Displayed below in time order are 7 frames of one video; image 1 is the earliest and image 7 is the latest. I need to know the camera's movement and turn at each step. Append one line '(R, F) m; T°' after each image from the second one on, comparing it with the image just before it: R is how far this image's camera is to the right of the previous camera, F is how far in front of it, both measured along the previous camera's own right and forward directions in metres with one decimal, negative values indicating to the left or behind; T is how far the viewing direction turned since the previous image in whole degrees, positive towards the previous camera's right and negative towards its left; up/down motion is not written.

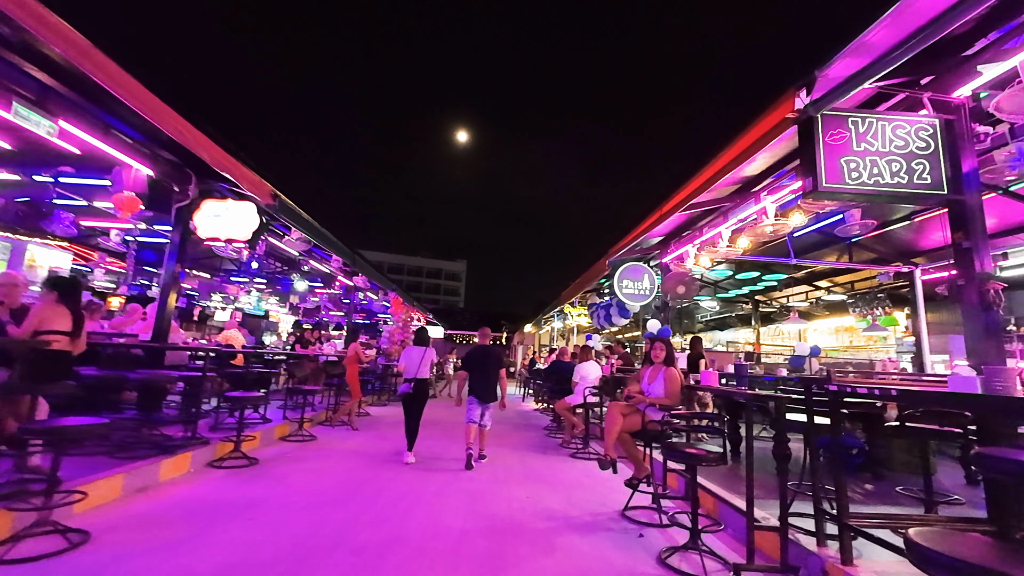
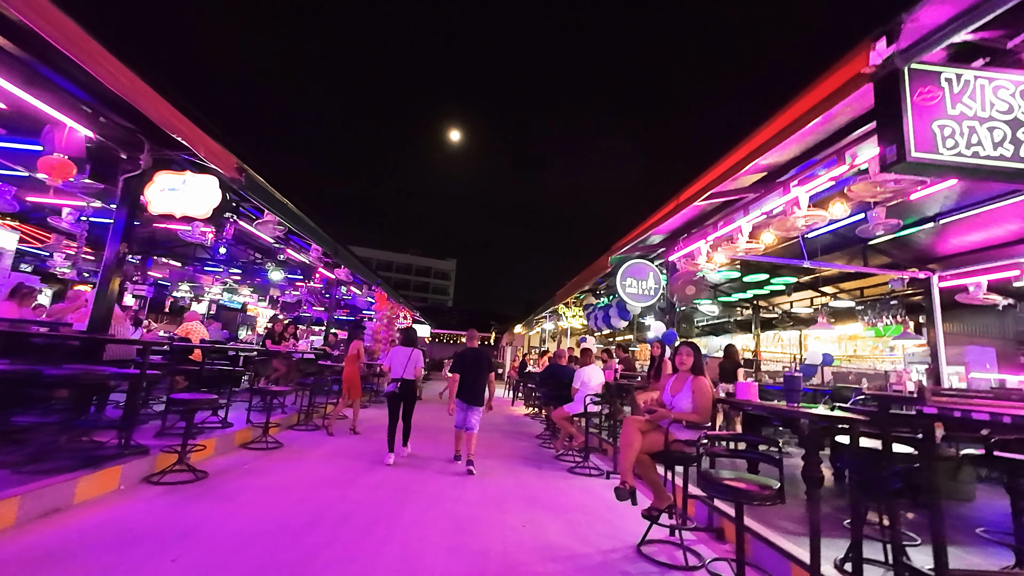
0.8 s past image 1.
(-0.1, +0.6) m; +1°
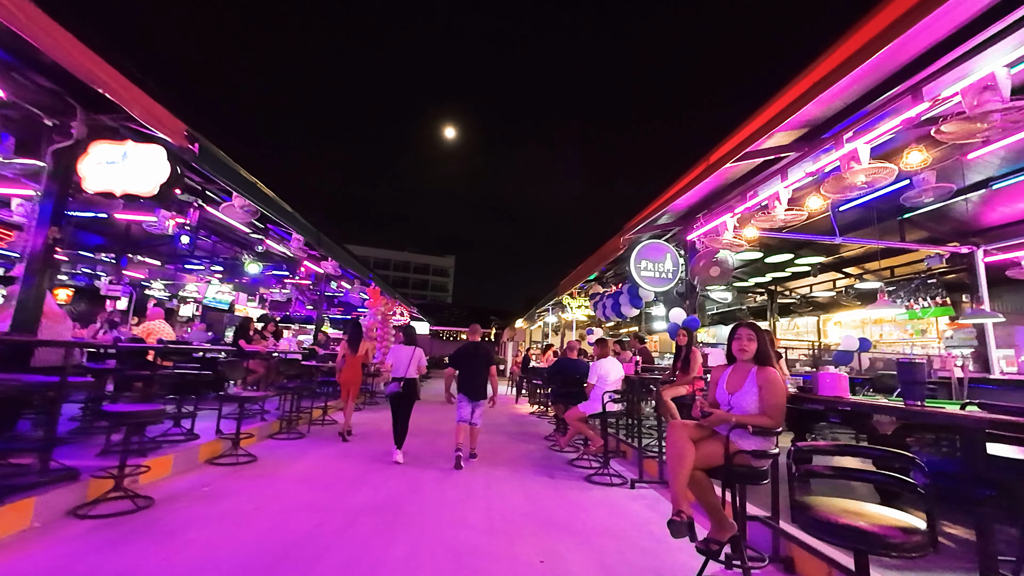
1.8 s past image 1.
(-0.1, +0.7) m; 0°
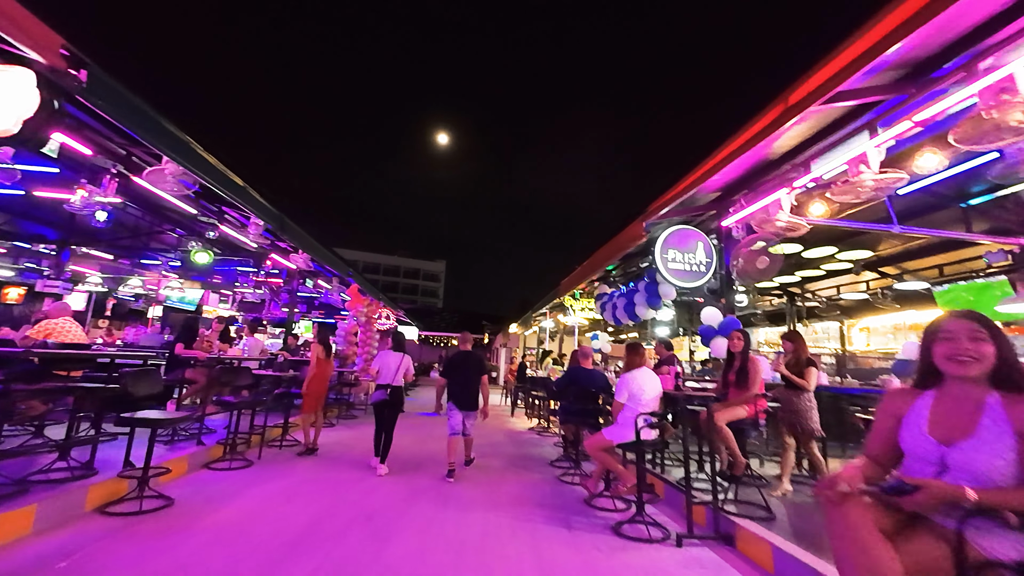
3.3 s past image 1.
(-0.1, +1.1) m; +1°
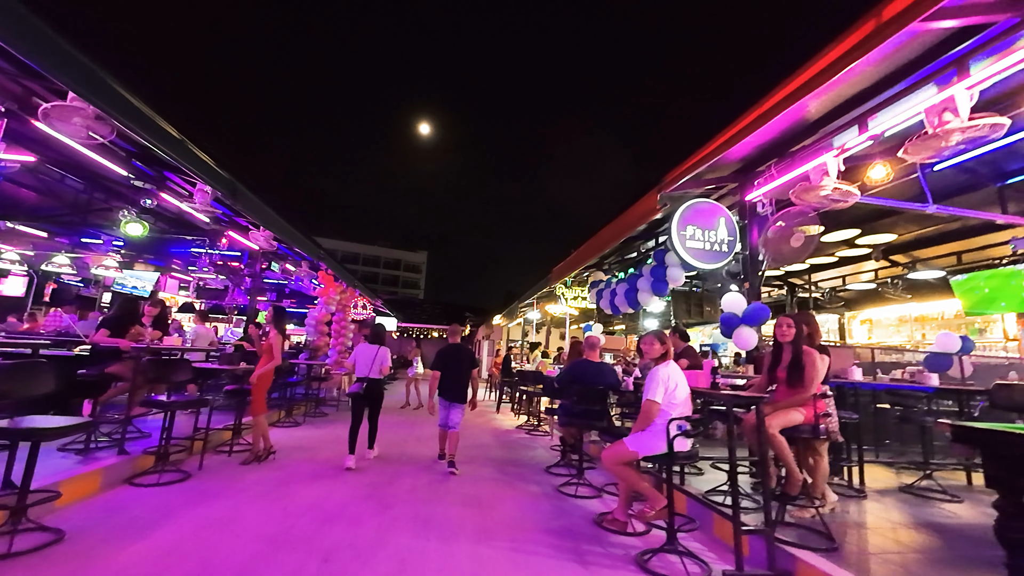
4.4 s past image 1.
(-0.1, +0.8) m; +2°
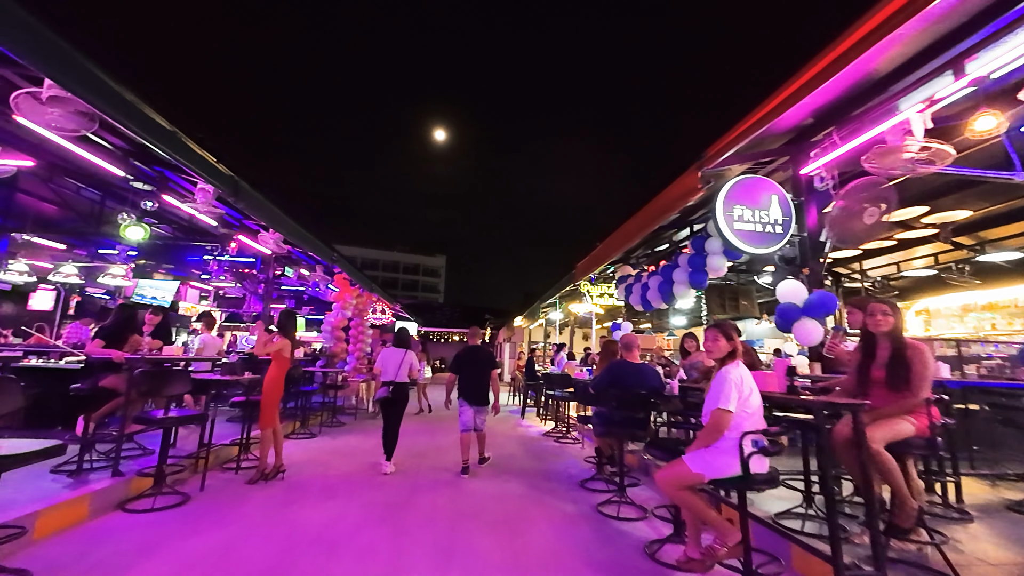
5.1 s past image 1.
(-0.1, +0.5) m; -3°
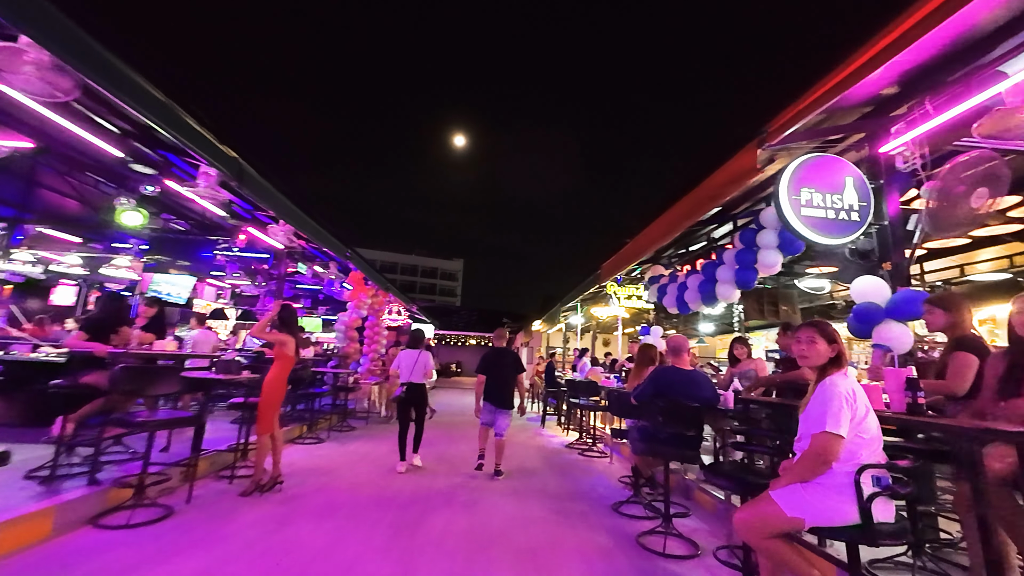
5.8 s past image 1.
(-0.1, +0.5) m; -2°
